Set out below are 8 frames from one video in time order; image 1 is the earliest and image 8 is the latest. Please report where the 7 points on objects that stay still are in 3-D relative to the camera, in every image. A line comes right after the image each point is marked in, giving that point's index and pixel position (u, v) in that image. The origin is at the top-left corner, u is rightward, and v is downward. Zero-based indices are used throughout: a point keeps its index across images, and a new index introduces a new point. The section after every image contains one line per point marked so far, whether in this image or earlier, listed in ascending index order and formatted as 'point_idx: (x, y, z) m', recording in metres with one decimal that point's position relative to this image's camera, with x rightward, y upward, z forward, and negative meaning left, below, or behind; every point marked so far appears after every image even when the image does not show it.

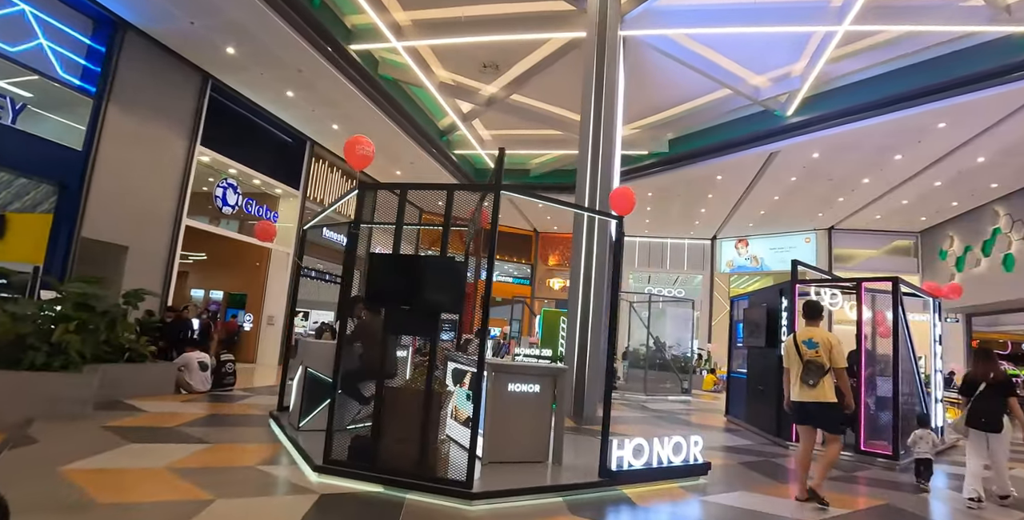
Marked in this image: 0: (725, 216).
0: (+6.2, +1.3, +15.2) m
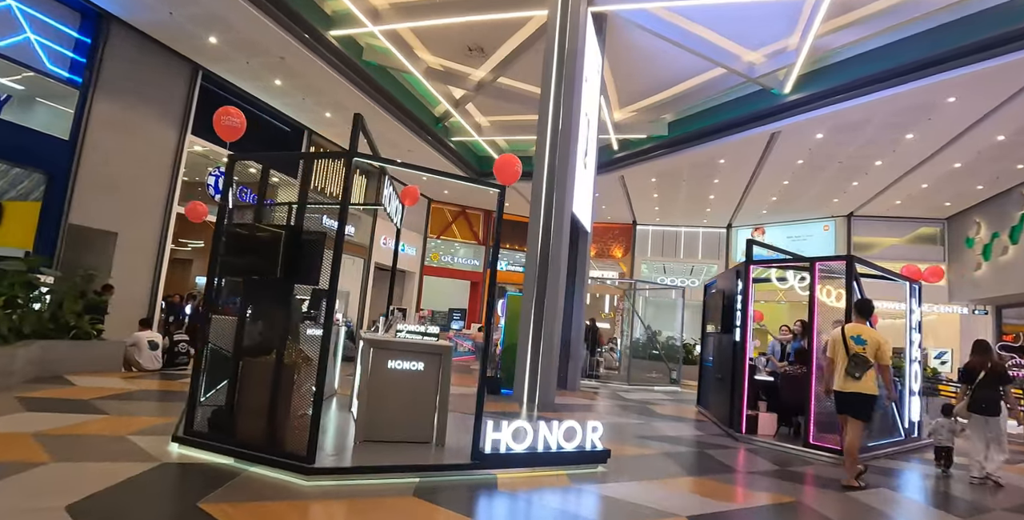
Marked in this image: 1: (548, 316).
0: (+6.2, +1.6, +14.7) m
1: (+0.4, -0.7, +6.2) m
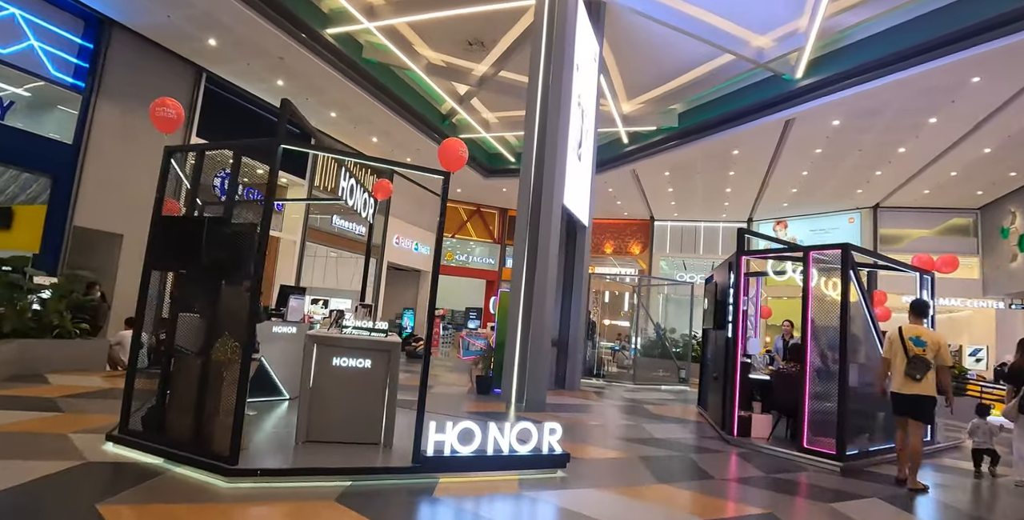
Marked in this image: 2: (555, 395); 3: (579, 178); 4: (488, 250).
0: (+6.5, +1.7, +14.1) m
1: (+0.3, -0.6, +6.0) m
2: (+0.6, -1.8, +7.1) m
3: (+0.9, +1.1, +7.2) m
4: (-0.9, +0.4, +18.8) m
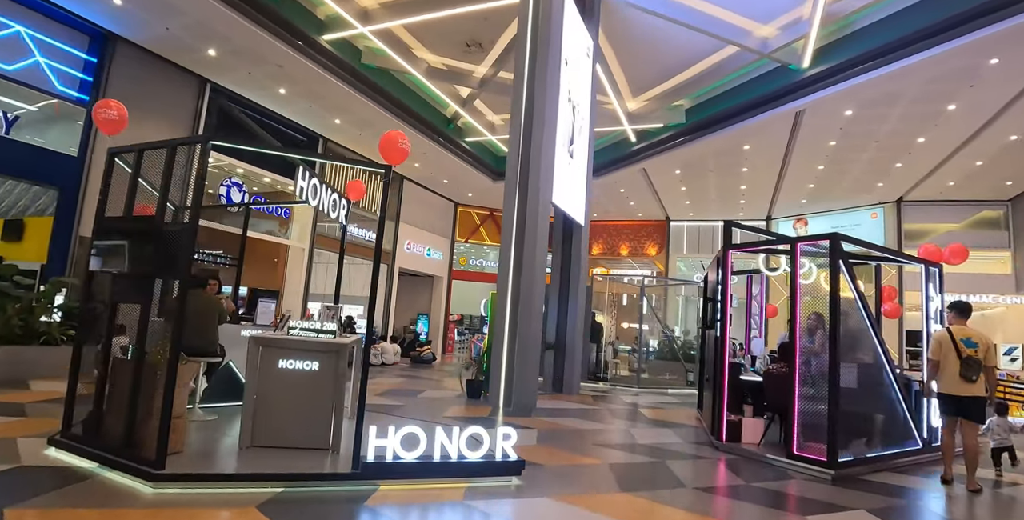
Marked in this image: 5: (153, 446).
0: (+6.7, +1.8, +13.7) m
1: (+0.1, -0.6, +5.8) m
2: (+0.5, -1.8, +6.9) m
3: (+0.8, +1.1, +7.0) m
4: (-0.4, +0.2, +18.7) m
5: (-1.8, -0.9, +2.7) m
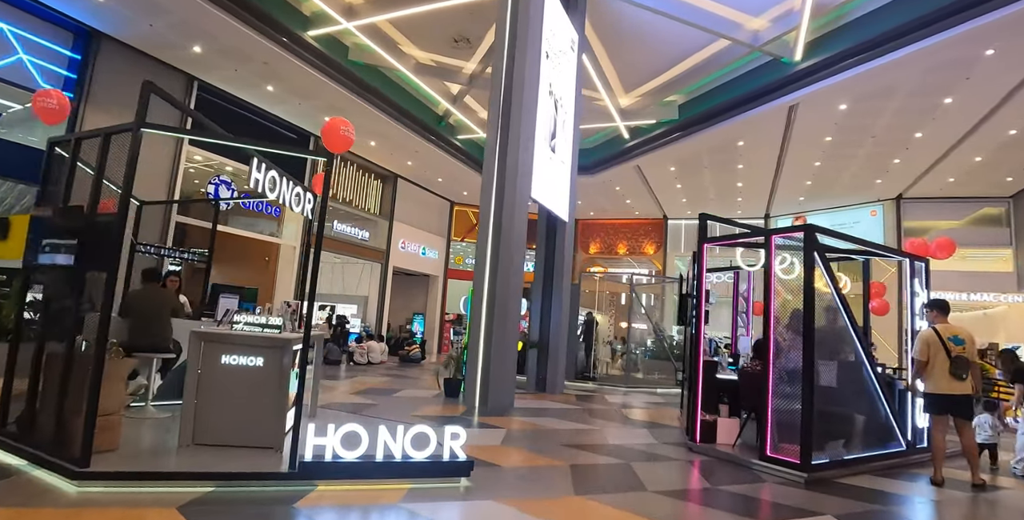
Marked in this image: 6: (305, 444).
0: (+6.5, +1.8, +13.5) m
1: (-0.1, -0.6, +5.7) m
2: (+0.3, -1.8, +6.8) m
3: (+0.6, +1.1, +6.9) m
4: (-0.5, +0.3, +18.6) m
5: (-2.1, -0.9, +2.6) m
6: (-1.1, -1.0, +2.8) m
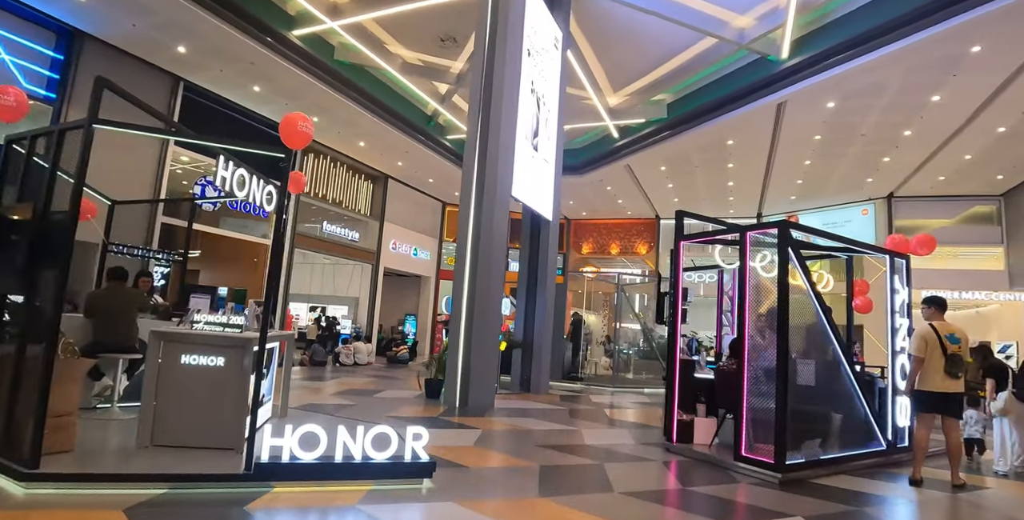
0: (+6.3, +1.8, +13.4) m
1: (-0.3, -0.6, +5.7) m
2: (+0.1, -1.8, +6.8) m
3: (+0.3, +1.1, +6.9) m
4: (-0.8, +0.2, +18.5) m
5: (-2.3, -0.9, +2.5) m
6: (-1.3, -1.0, +2.8) m
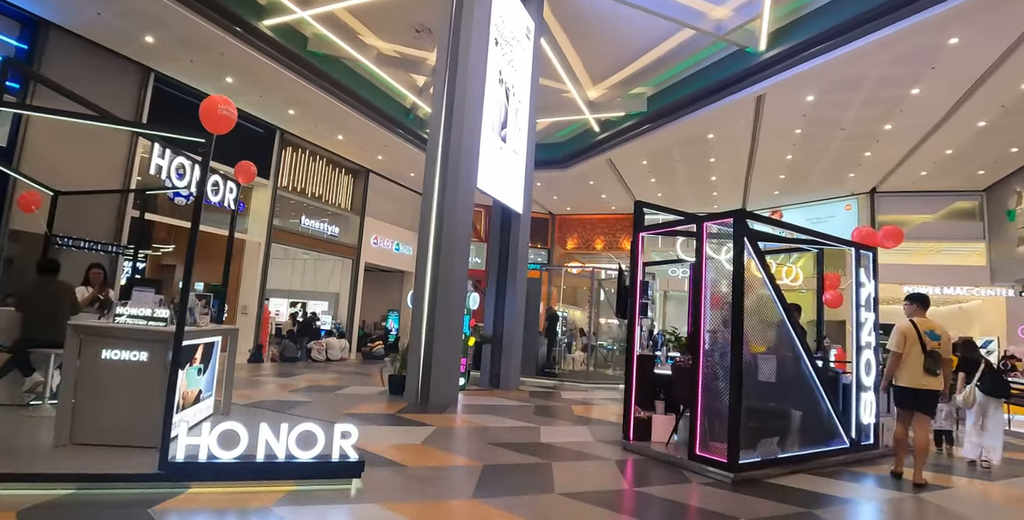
0: (+5.8, +1.9, +13.4) m
1: (-0.7, -0.5, +5.5) m
2: (-0.3, -1.7, +6.7) m
3: (-0.1, +1.2, +6.7) m
4: (-1.3, +0.4, +18.4) m
5: (-2.6, -0.8, +2.4) m
6: (-1.6, -0.9, +2.6) m
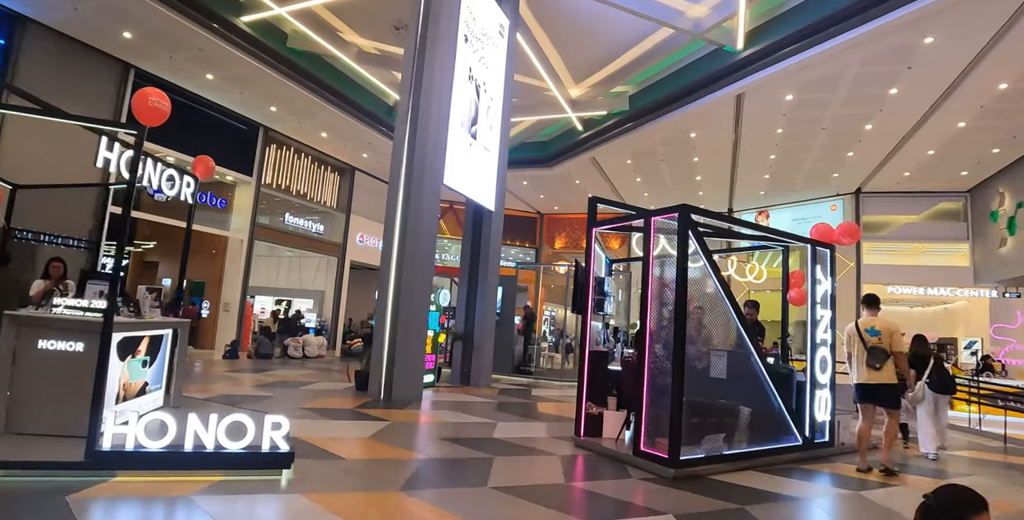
0: (+5.4, +1.9, +13.4) m
1: (-1.1, -0.5, +5.5) m
2: (-0.7, -1.7, +6.6) m
3: (-0.4, +1.2, +6.7) m
4: (-1.7, +0.4, +18.4) m
5: (-3.0, -0.8, +2.4) m
6: (-2.0, -0.9, +2.6) m
